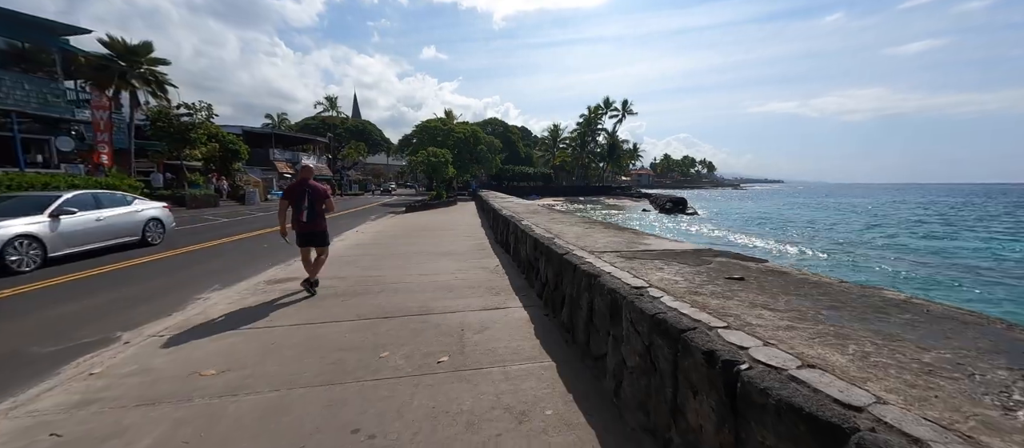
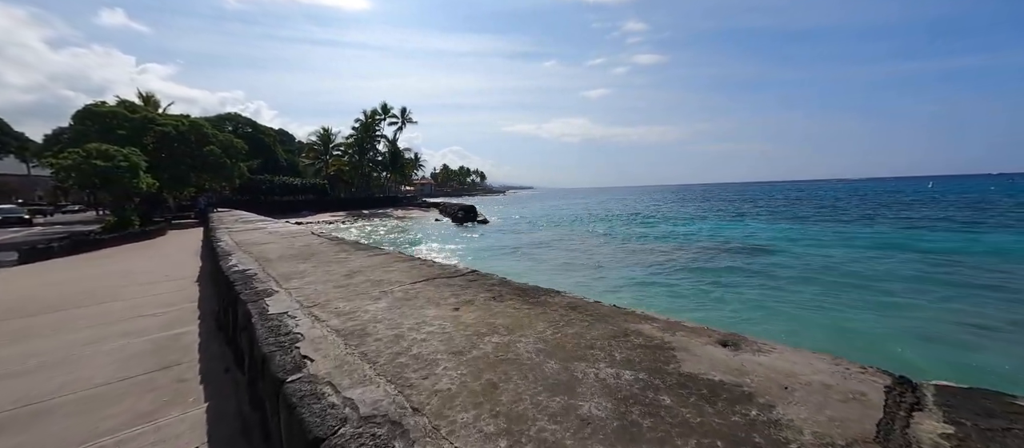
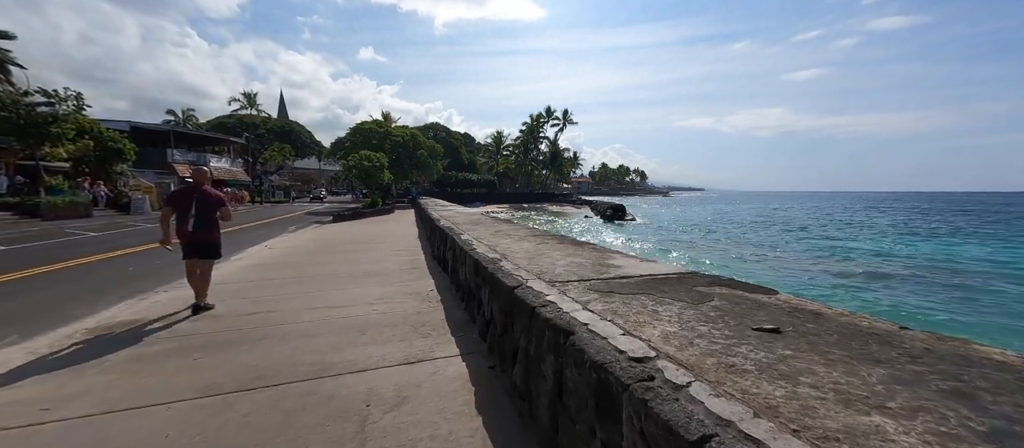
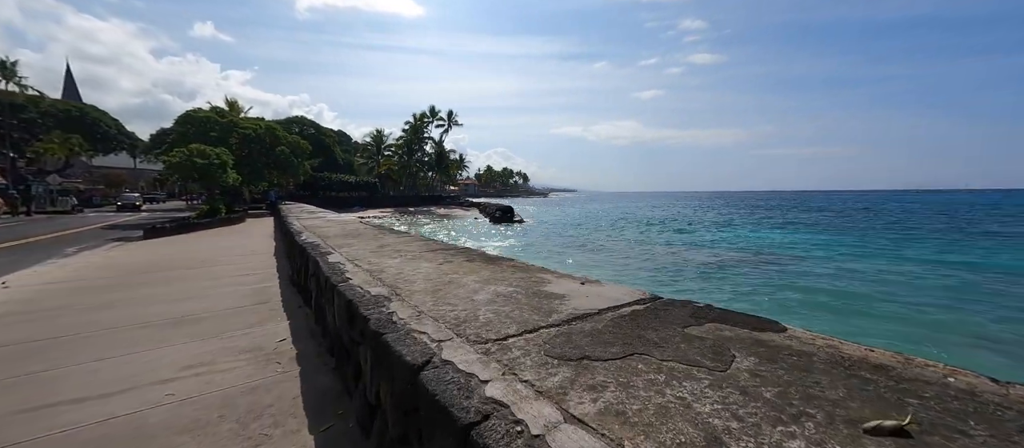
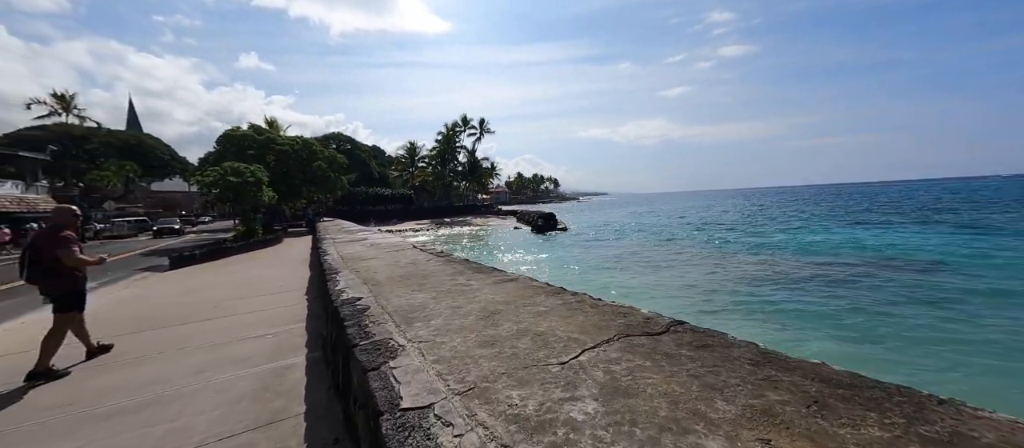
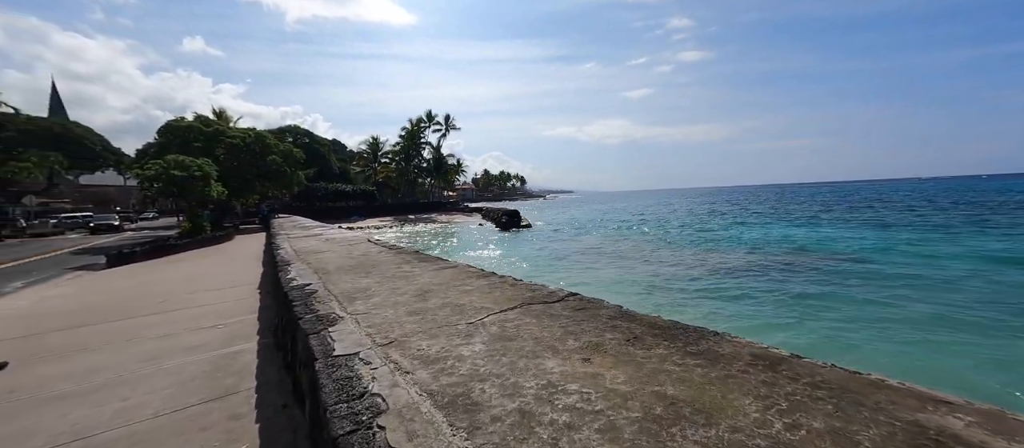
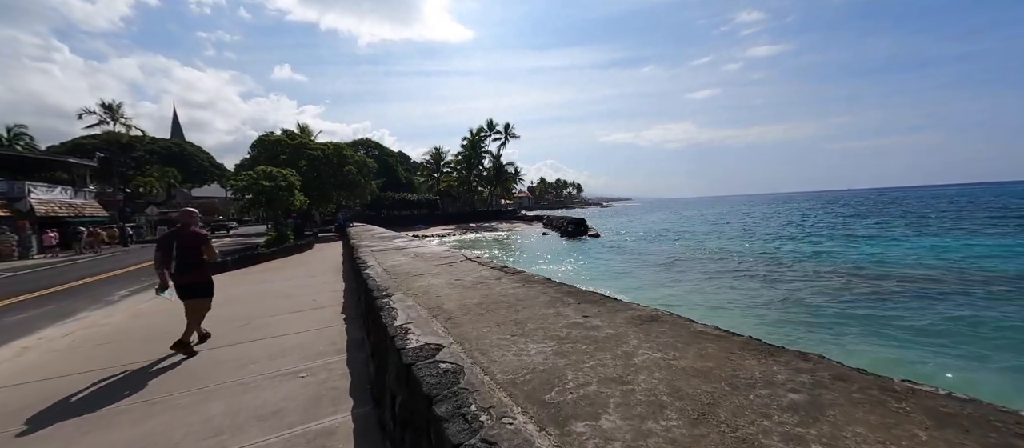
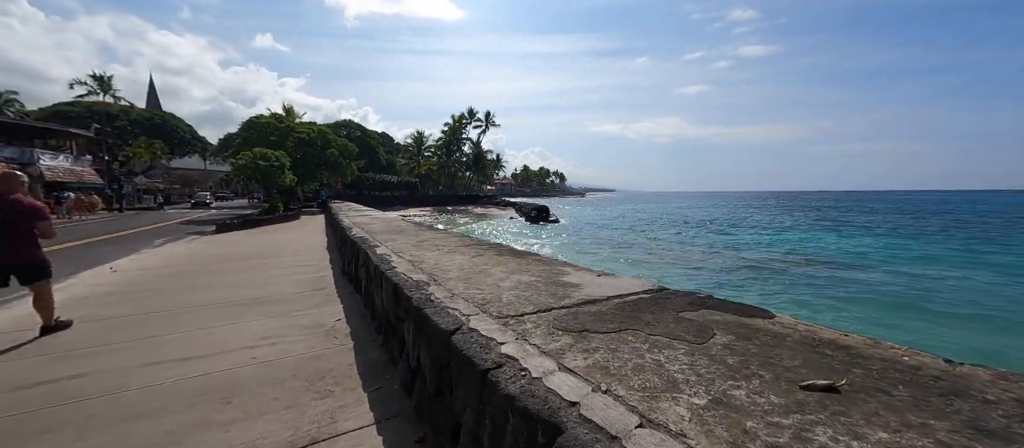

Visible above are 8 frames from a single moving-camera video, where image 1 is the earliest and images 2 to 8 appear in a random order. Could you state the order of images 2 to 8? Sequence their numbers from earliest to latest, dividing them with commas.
3, 8, 4, 2, 6, 5, 7
